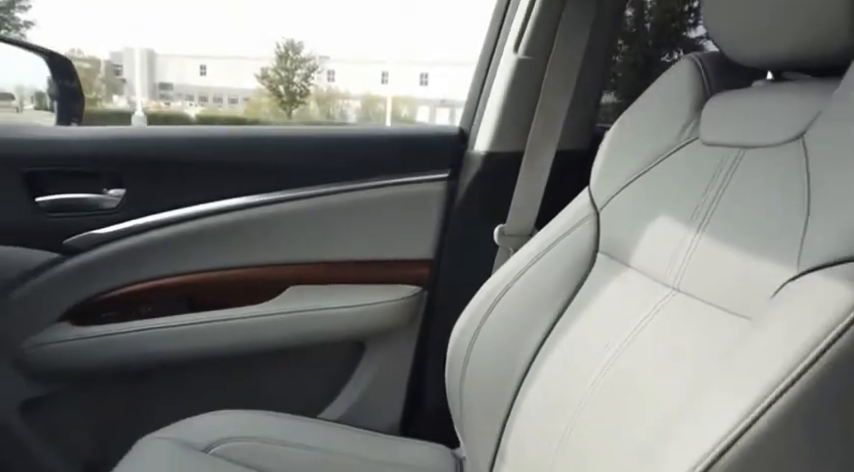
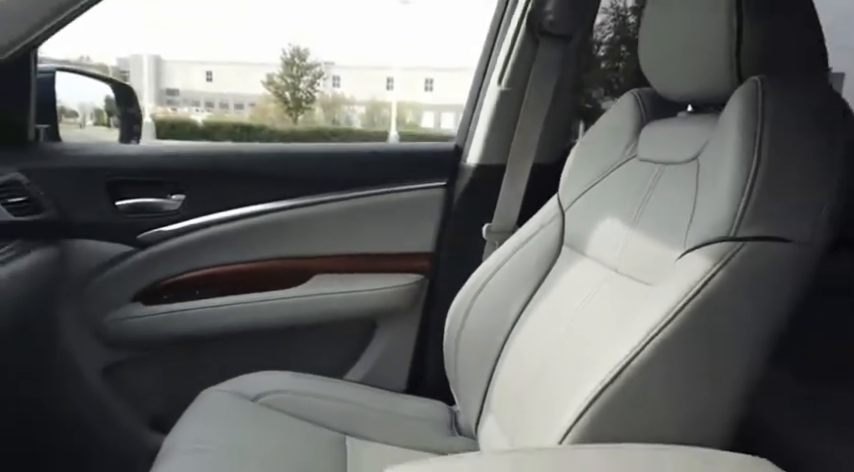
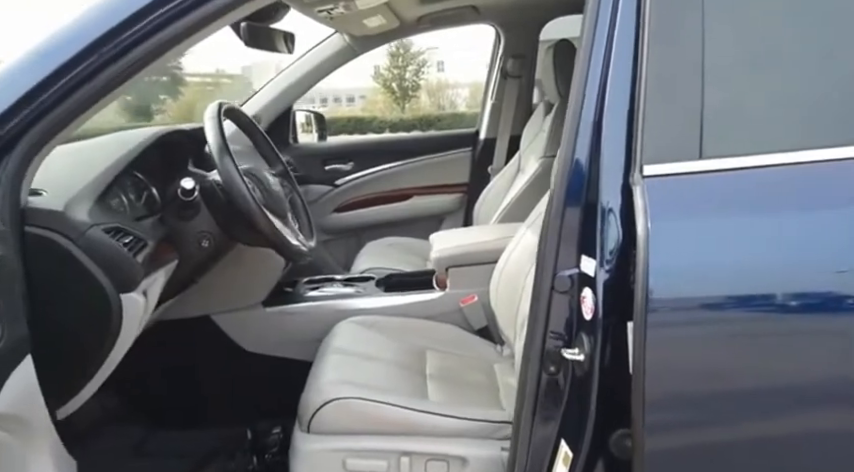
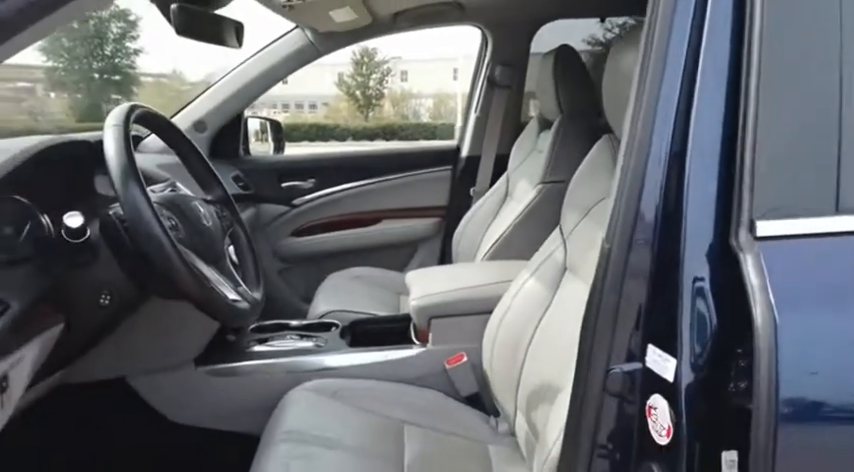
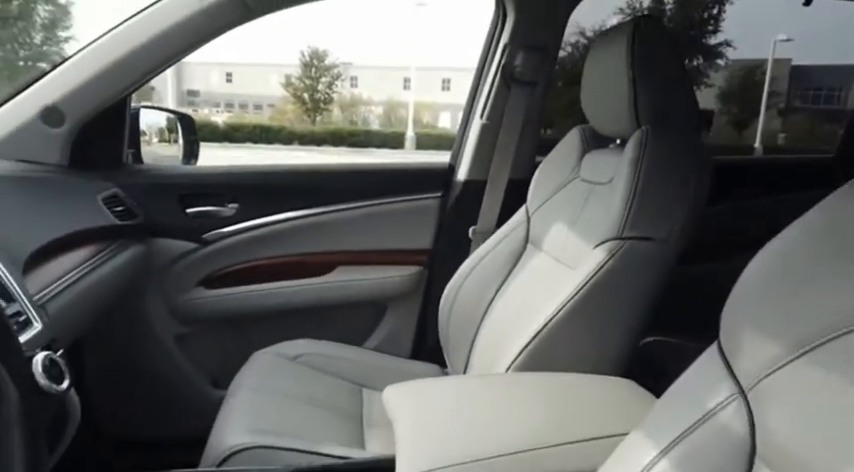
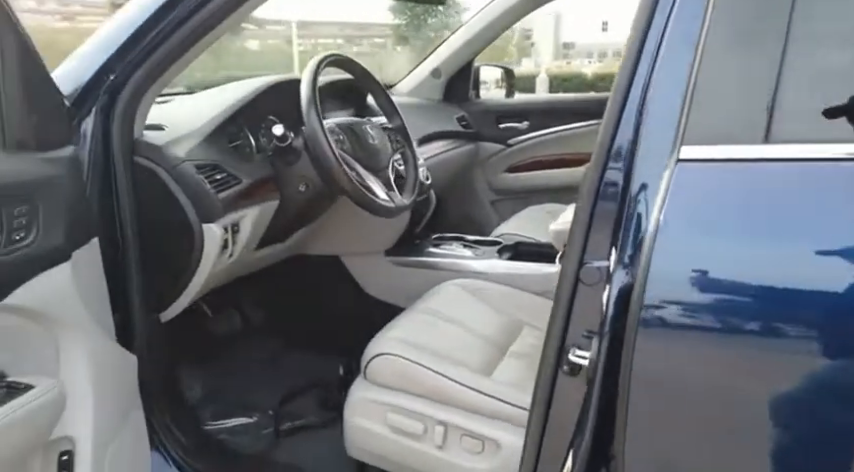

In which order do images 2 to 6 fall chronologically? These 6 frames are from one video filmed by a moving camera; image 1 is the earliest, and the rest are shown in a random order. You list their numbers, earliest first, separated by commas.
2, 5, 4, 3, 6
